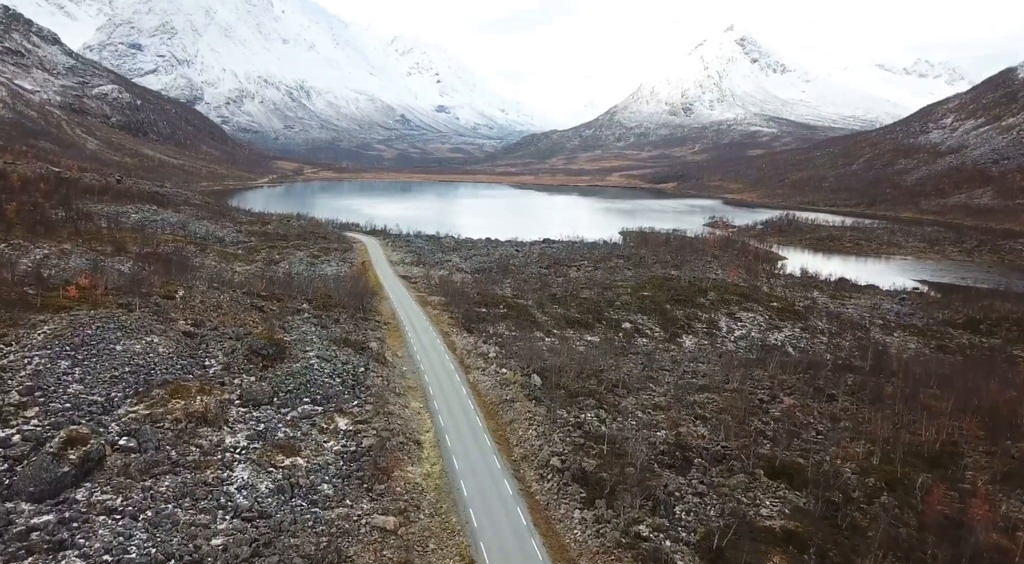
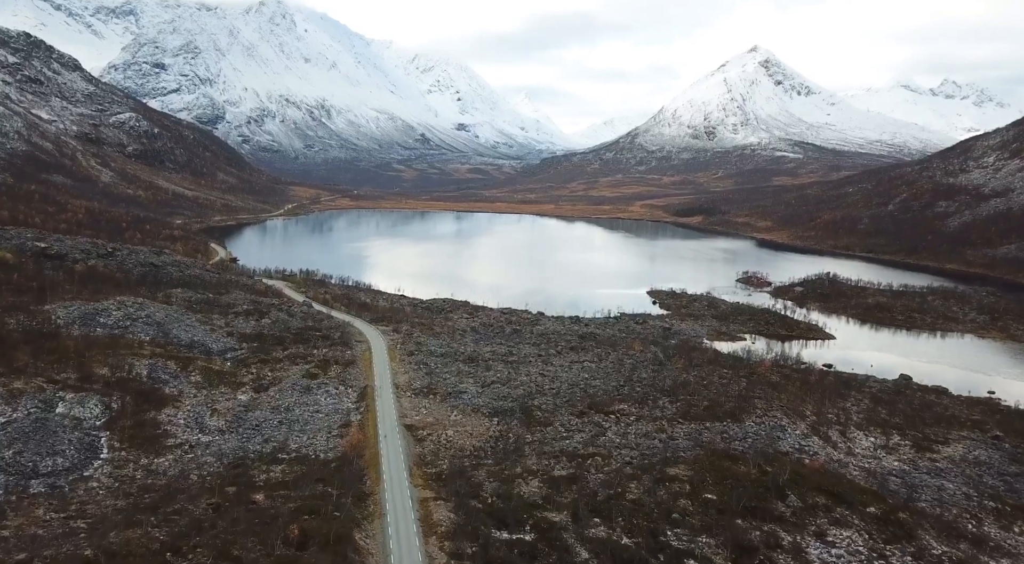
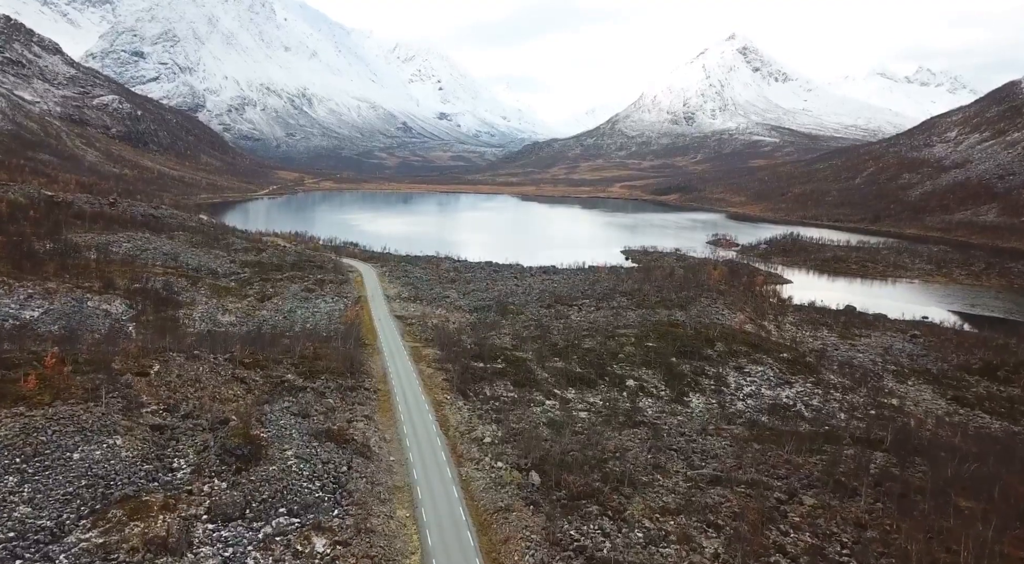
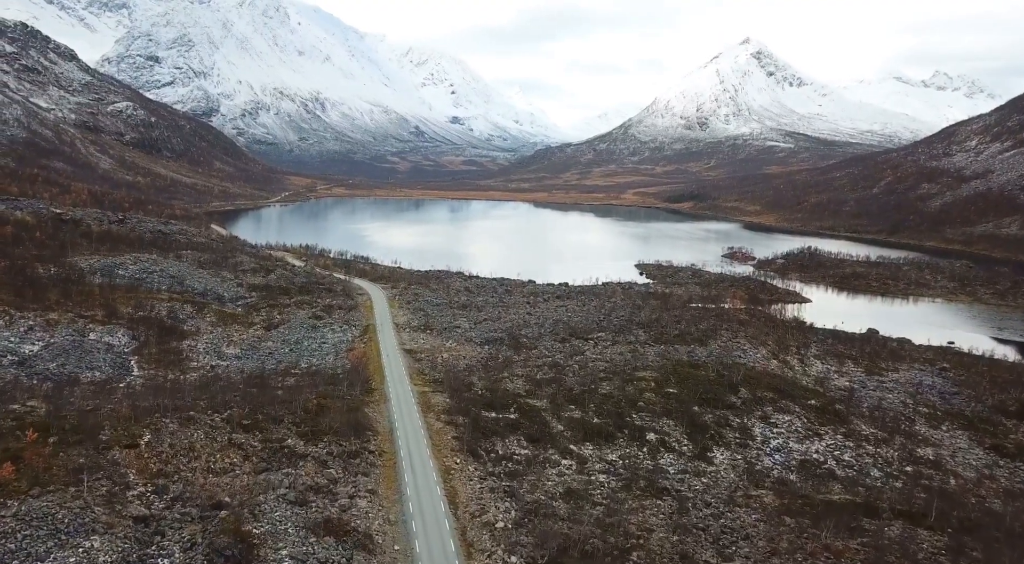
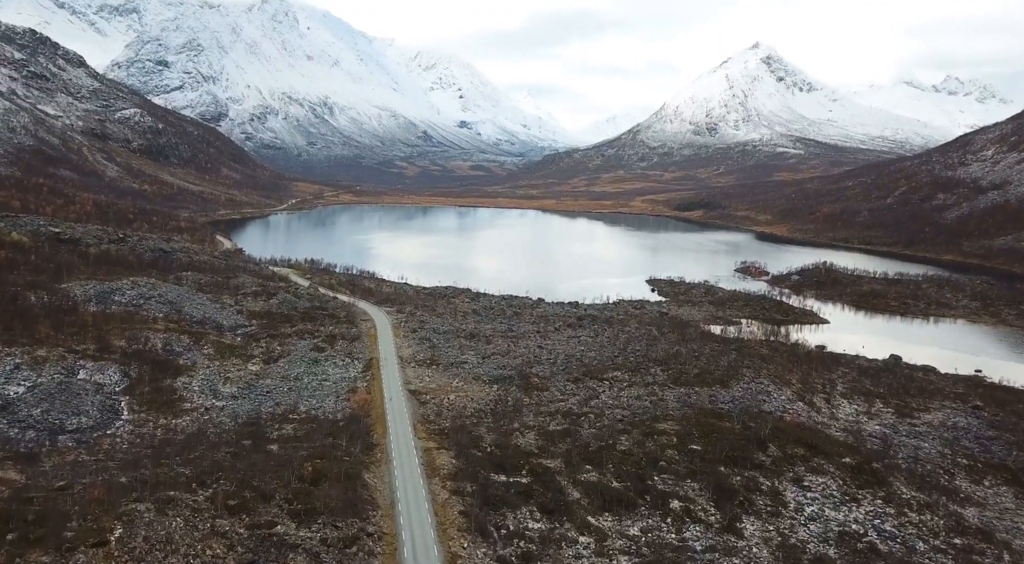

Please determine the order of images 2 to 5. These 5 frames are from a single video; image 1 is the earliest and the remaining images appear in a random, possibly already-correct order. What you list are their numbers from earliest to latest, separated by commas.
3, 4, 5, 2
